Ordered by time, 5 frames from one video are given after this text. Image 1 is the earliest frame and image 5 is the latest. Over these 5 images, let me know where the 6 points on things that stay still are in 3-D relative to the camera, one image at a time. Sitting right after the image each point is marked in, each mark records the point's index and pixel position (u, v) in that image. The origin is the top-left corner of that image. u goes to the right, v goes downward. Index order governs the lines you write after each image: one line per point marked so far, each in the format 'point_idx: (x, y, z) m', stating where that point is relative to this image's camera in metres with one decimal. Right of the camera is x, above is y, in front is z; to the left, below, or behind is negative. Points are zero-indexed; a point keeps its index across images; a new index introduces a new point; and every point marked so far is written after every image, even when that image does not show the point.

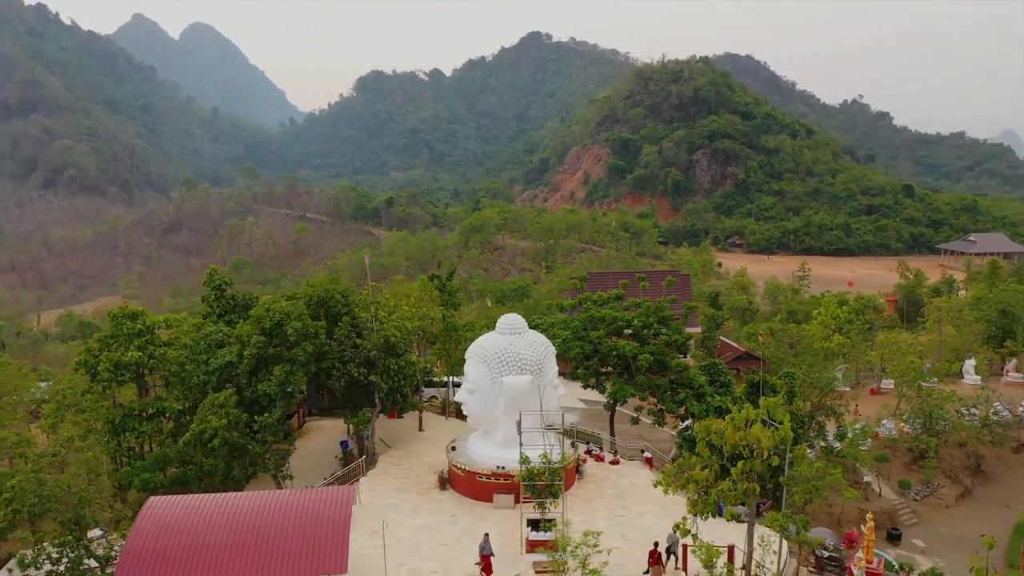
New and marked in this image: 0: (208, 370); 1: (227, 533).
0: (-6.4, -1.8, +17.3) m
1: (-3.6, -3.1, +10.7) m
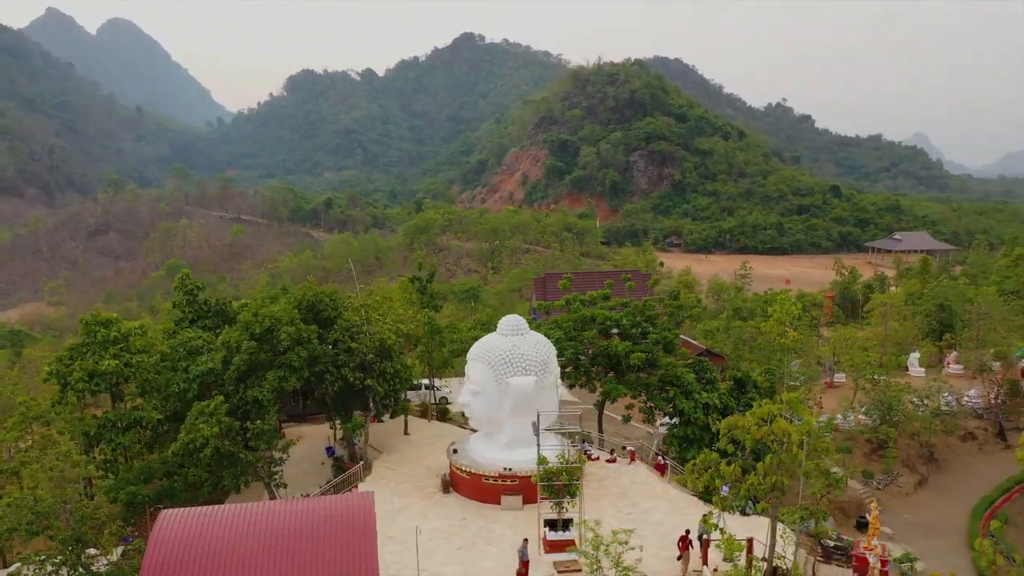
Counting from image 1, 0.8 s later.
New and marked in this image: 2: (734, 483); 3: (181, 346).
0: (-6.6, -1.9, +16.7) m
1: (-3.2, -3.2, +10.4) m
2: (+3.0, -2.6, +11.1) m
3: (-7.1, -1.2, +17.4) m
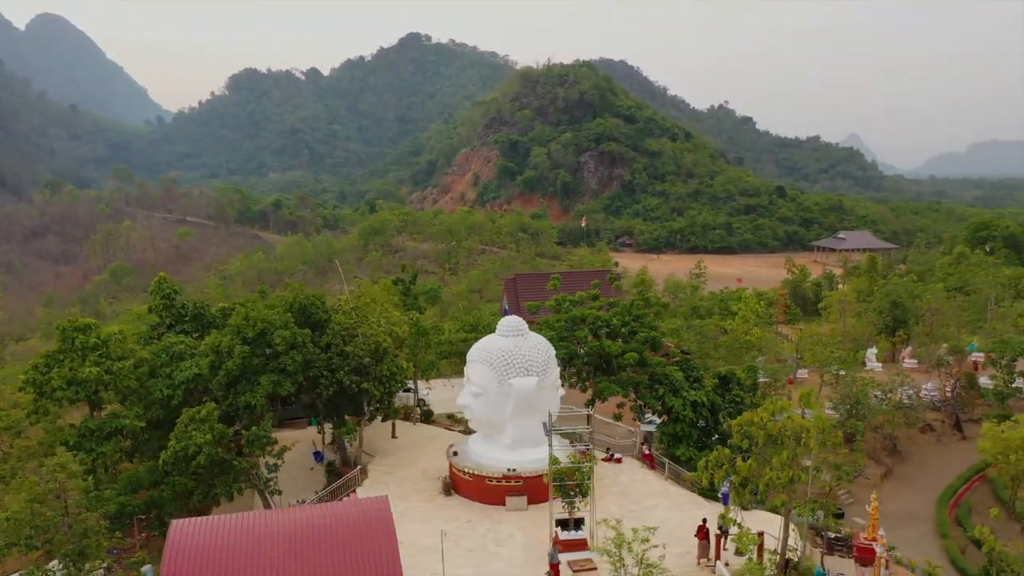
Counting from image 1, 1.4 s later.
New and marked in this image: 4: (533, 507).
0: (-6.8, -1.9, +16.3) m
1: (-2.9, -3.2, +10.2) m
2: (+3.2, -2.6, +11.3) m
3: (-7.3, -1.3, +17.0) m
4: (+0.4, -3.6, +13.6) m
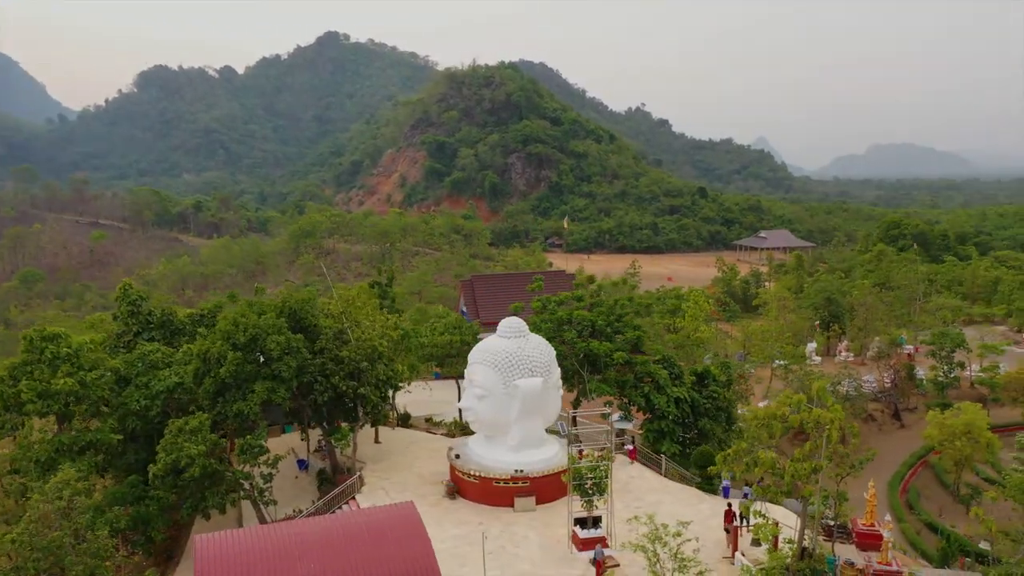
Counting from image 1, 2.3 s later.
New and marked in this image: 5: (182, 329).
0: (-6.9, -2.1, +15.6) m
1: (-2.5, -3.3, +10.0) m
2: (+3.6, -2.6, +11.6) m
3: (-7.5, -1.4, +16.3) m
4: (+0.5, -3.7, +13.7) m
5: (-7.5, -0.9, +18.4) m
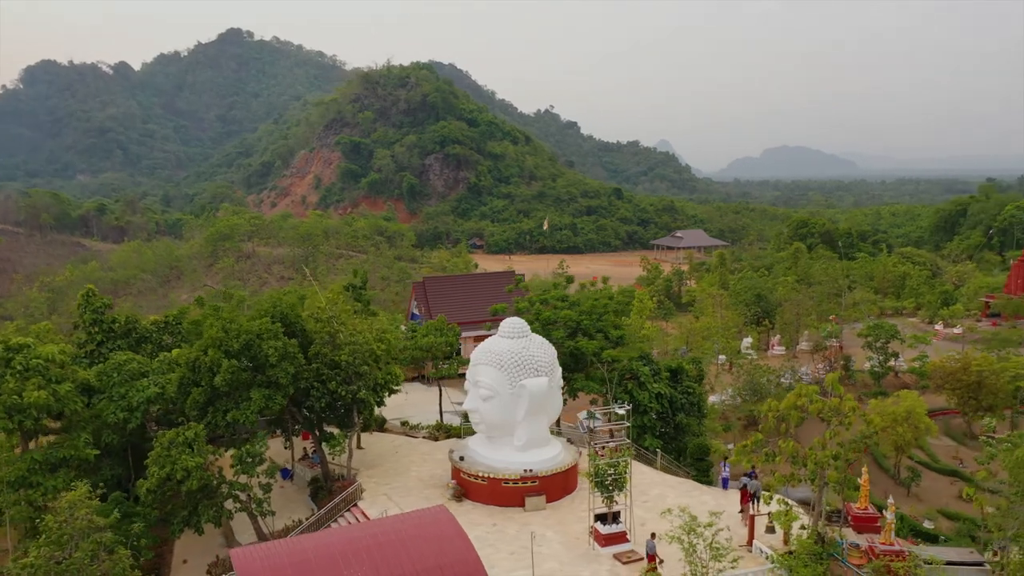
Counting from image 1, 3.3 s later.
0: (-6.9, -2.2, +14.9) m
1: (-1.9, -3.3, +9.8) m
2: (+3.9, -2.6, +12.1) m
3: (-7.6, -1.5, +15.4) m
4: (+0.7, -3.7, +13.8) m
5: (-7.9, -1.1, +17.6) m
